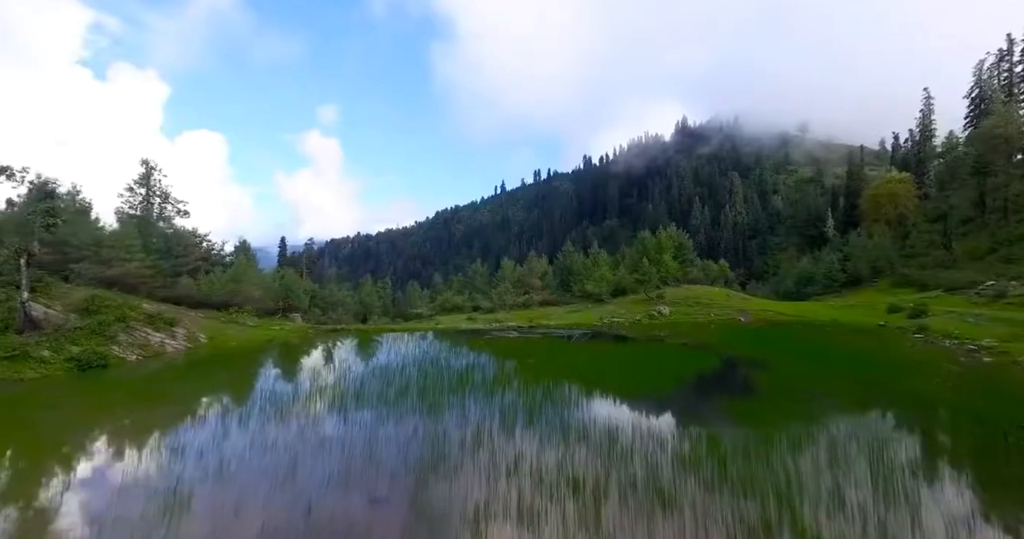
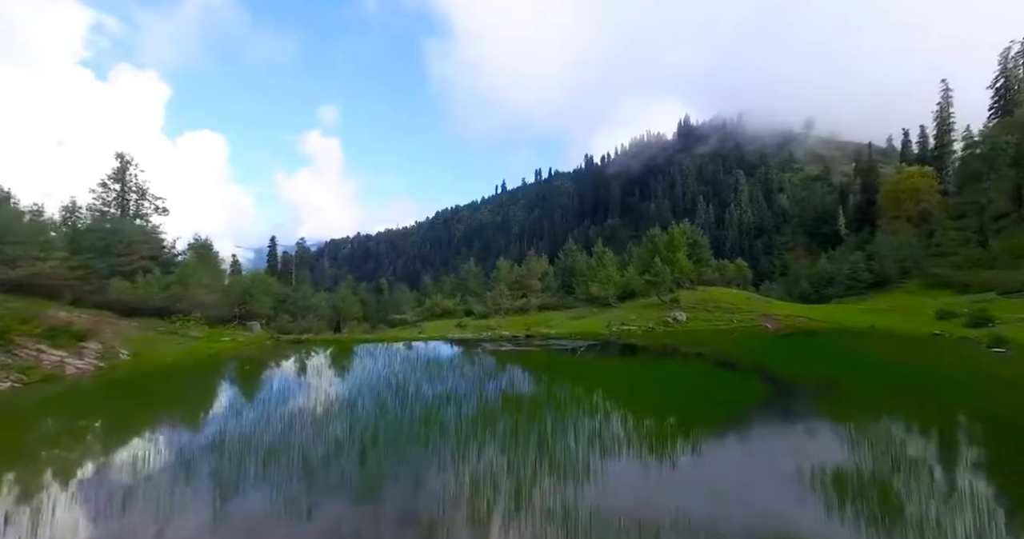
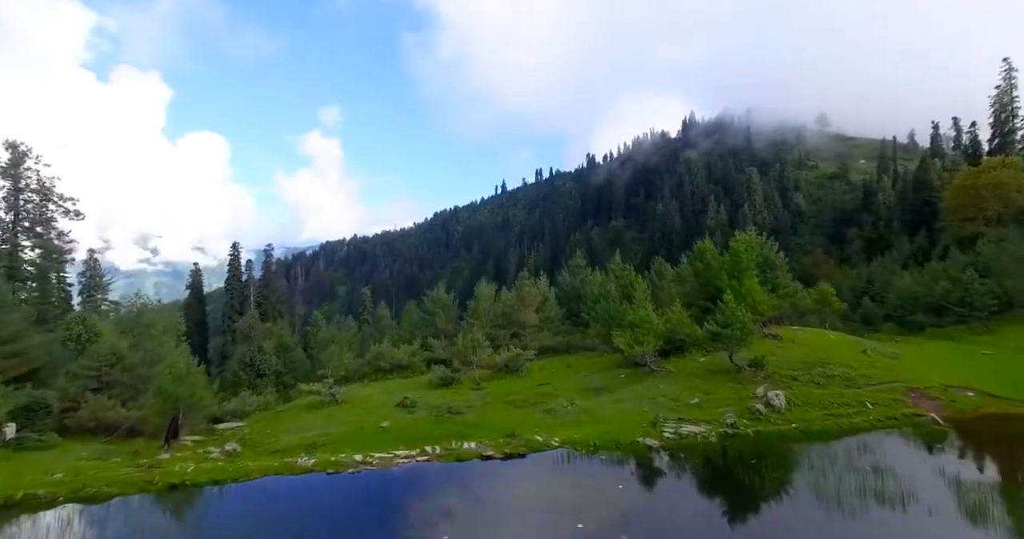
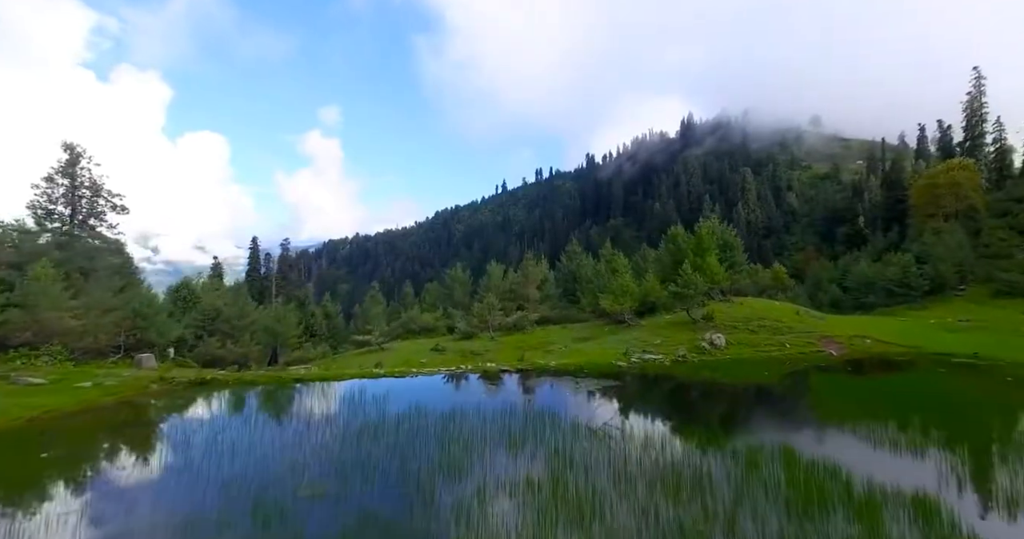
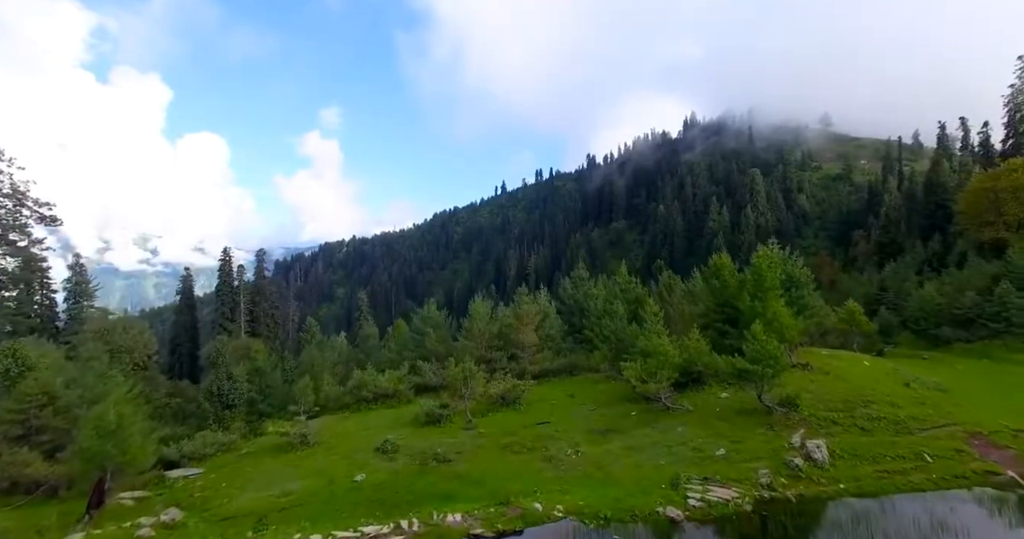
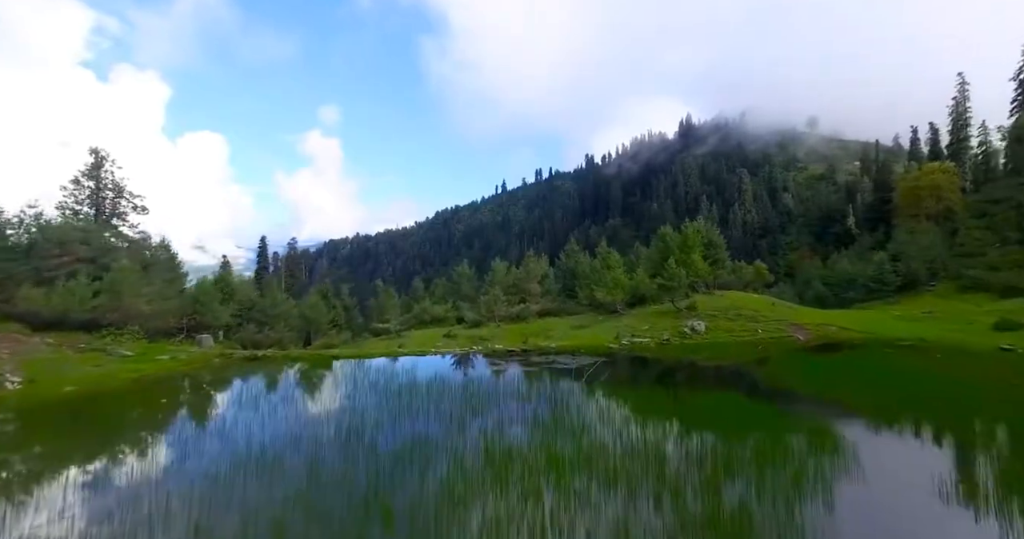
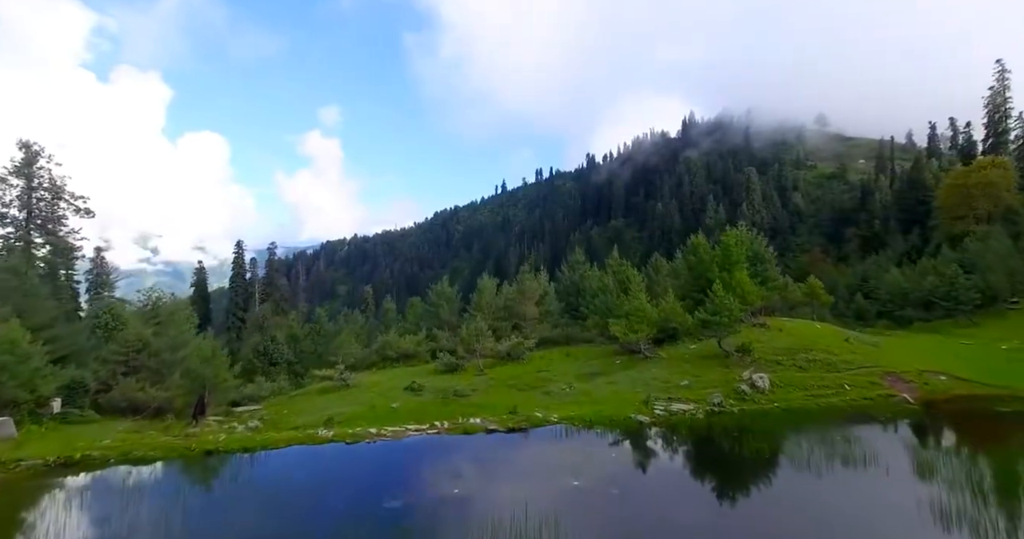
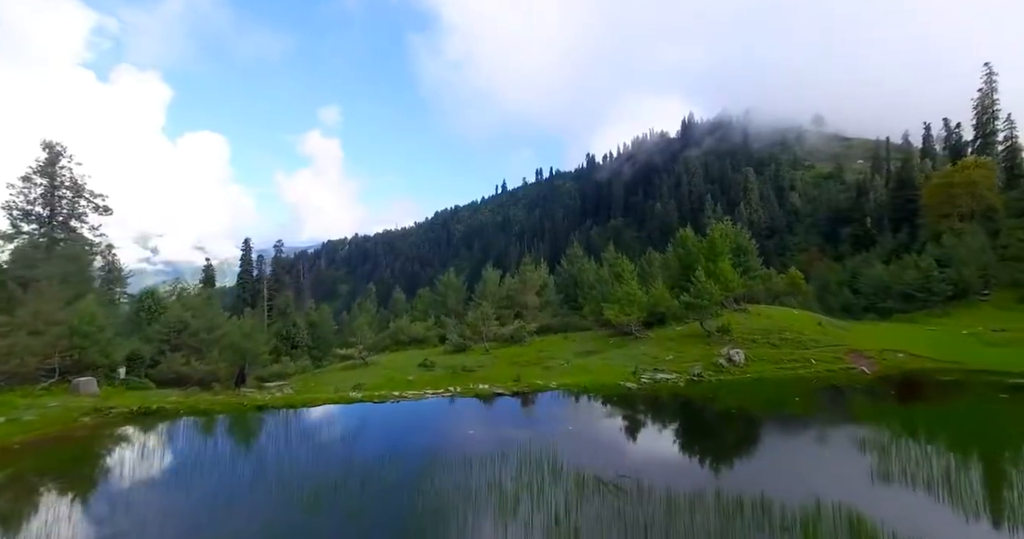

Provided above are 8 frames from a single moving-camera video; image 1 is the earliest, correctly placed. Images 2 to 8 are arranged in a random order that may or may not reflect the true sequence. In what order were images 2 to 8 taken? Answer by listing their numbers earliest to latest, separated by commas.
2, 6, 4, 8, 7, 3, 5
